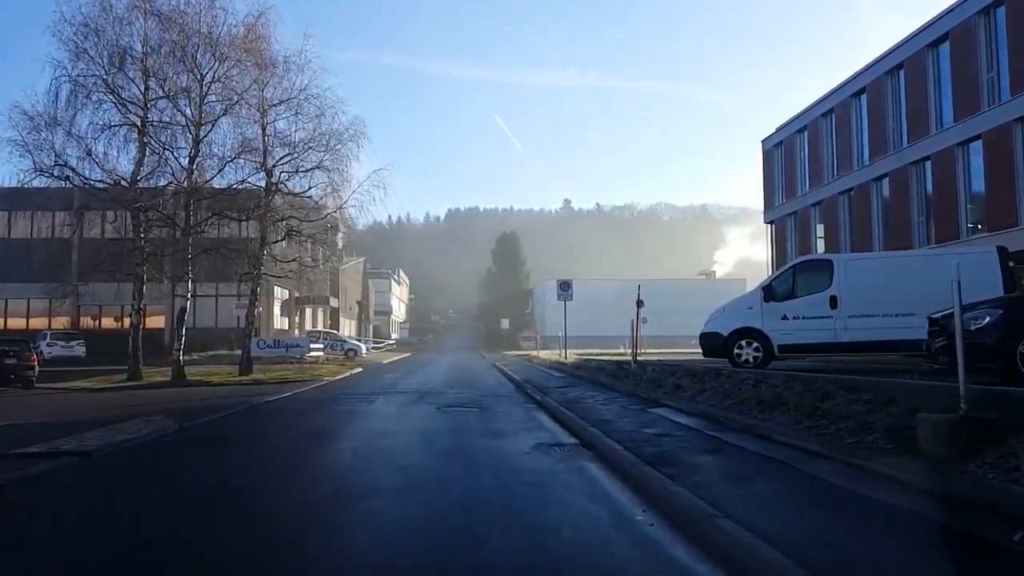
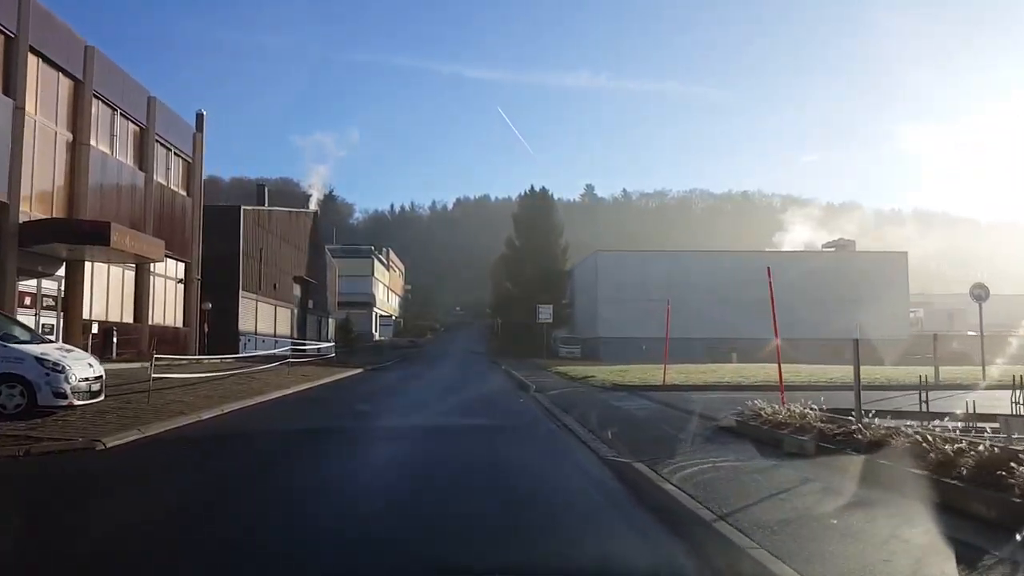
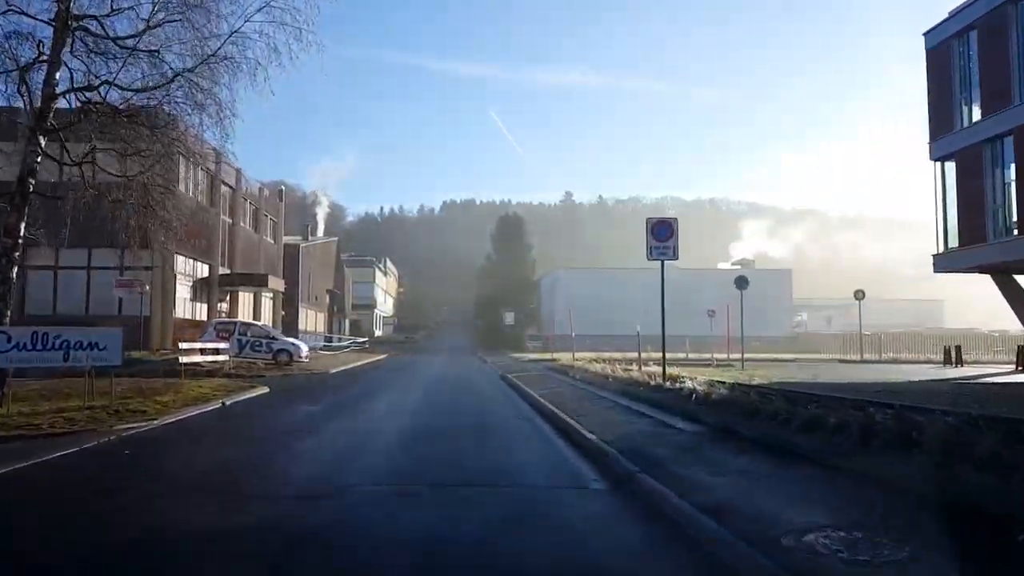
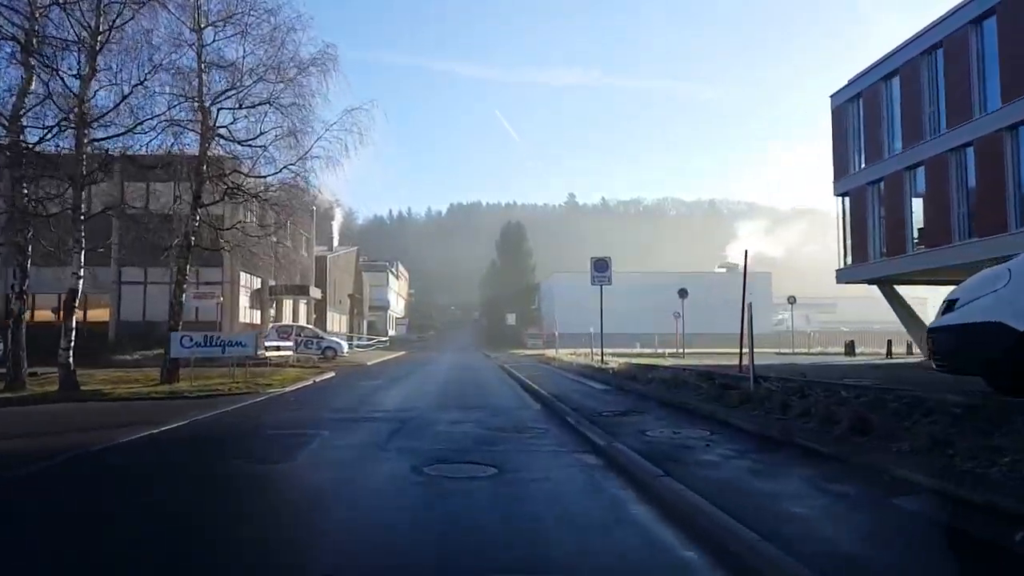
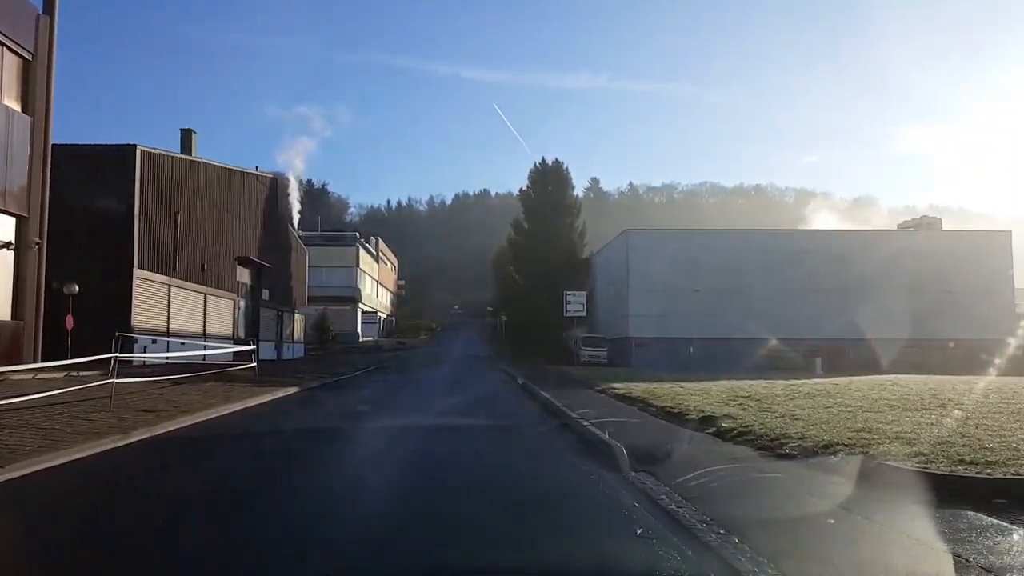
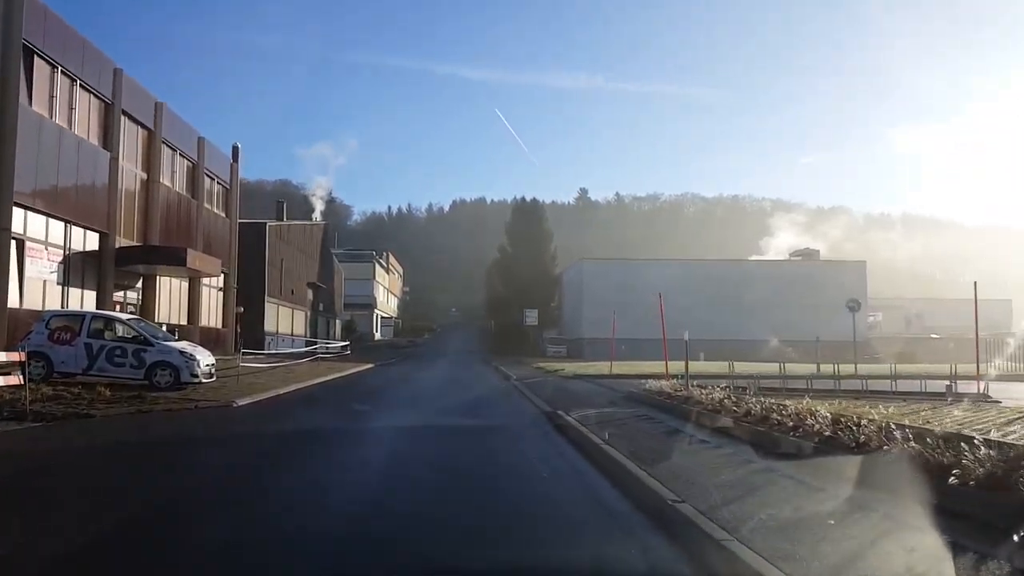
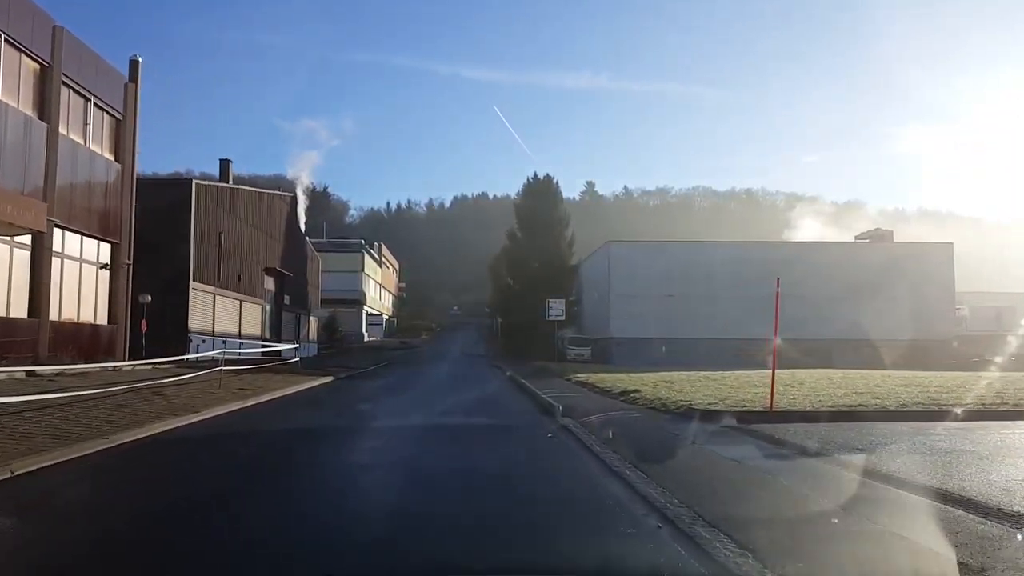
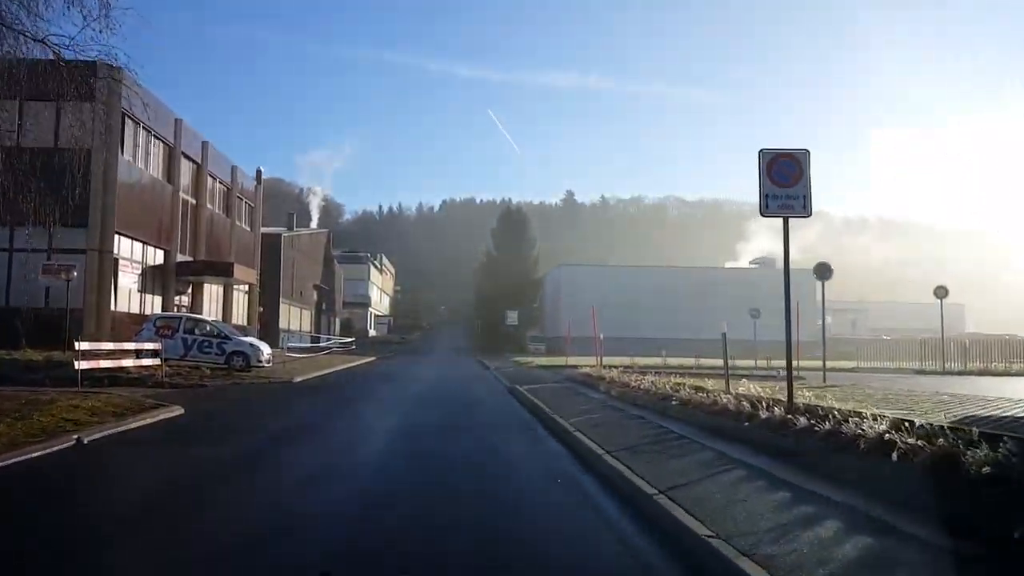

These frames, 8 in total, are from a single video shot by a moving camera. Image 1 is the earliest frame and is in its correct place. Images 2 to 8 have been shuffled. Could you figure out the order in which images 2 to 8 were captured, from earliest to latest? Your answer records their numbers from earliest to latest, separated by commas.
4, 3, 8, 6, 2, 7, 5
